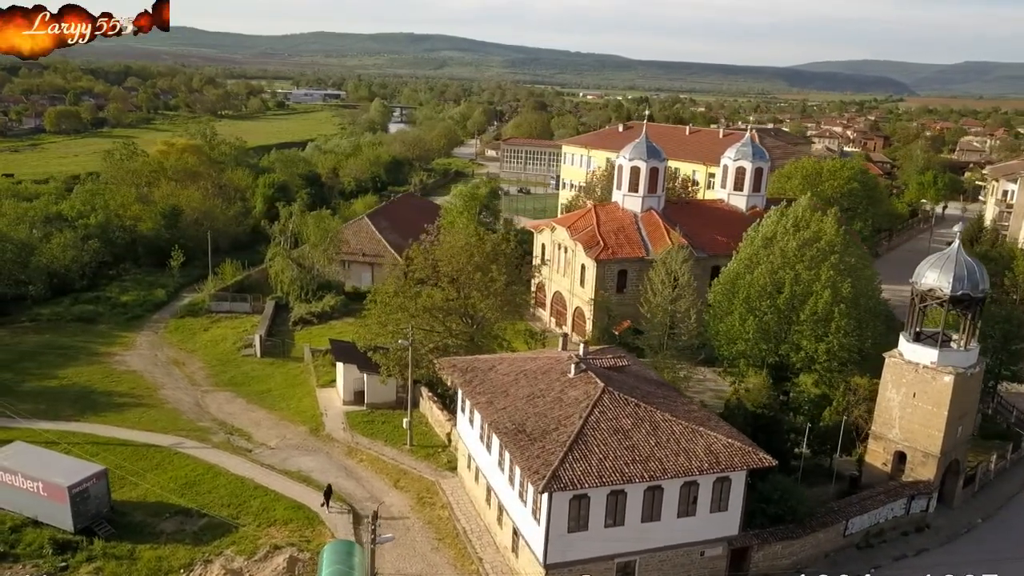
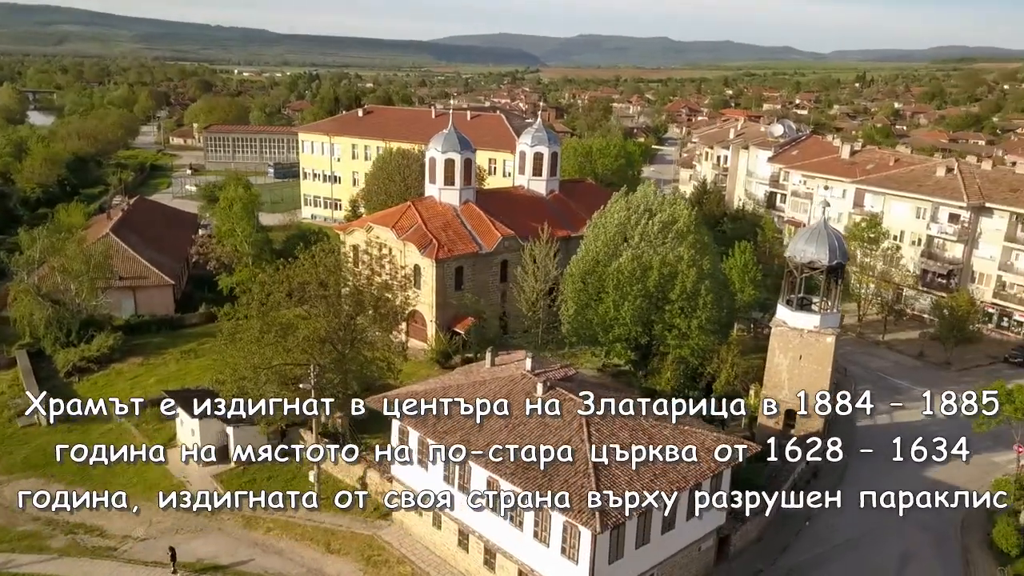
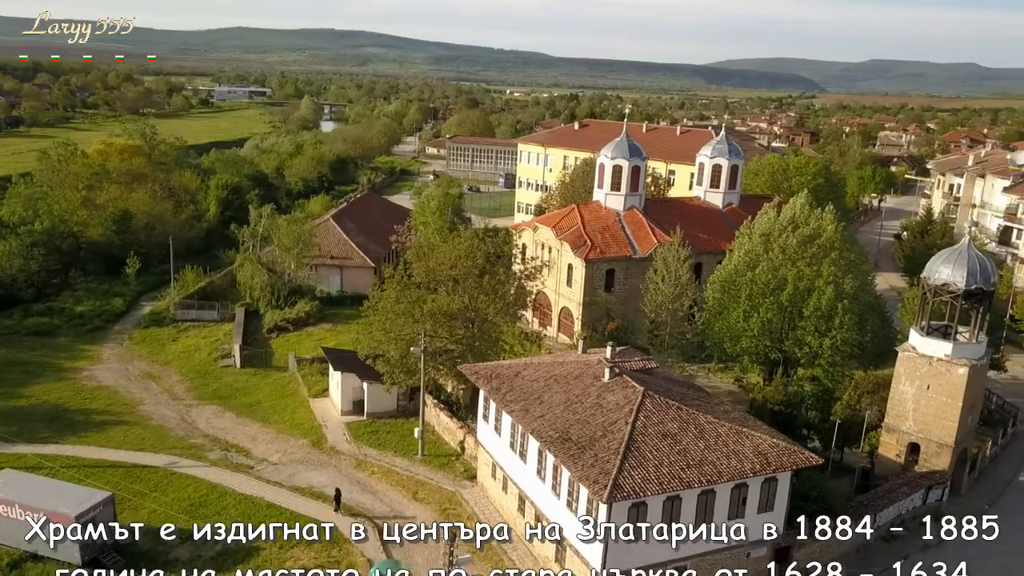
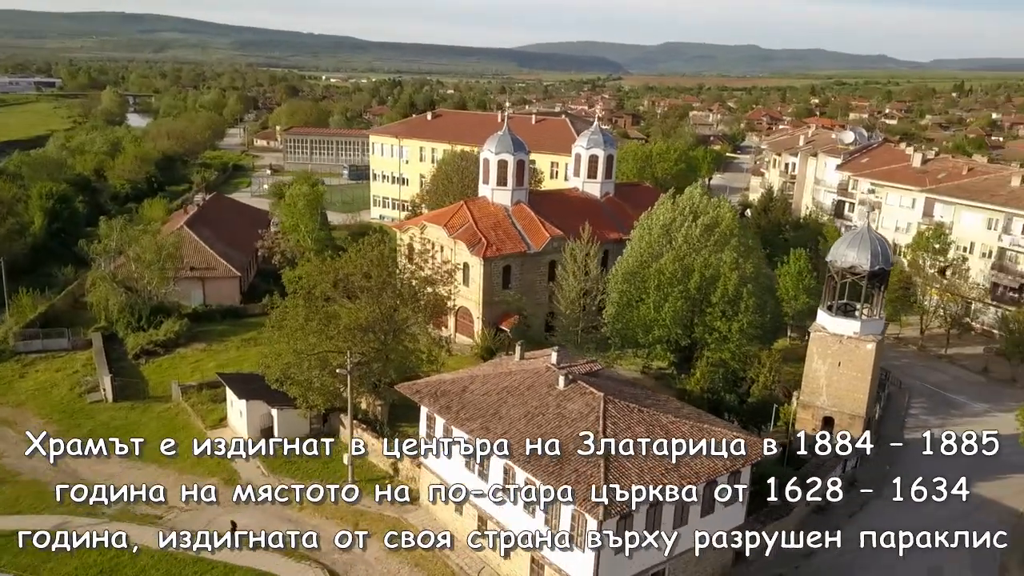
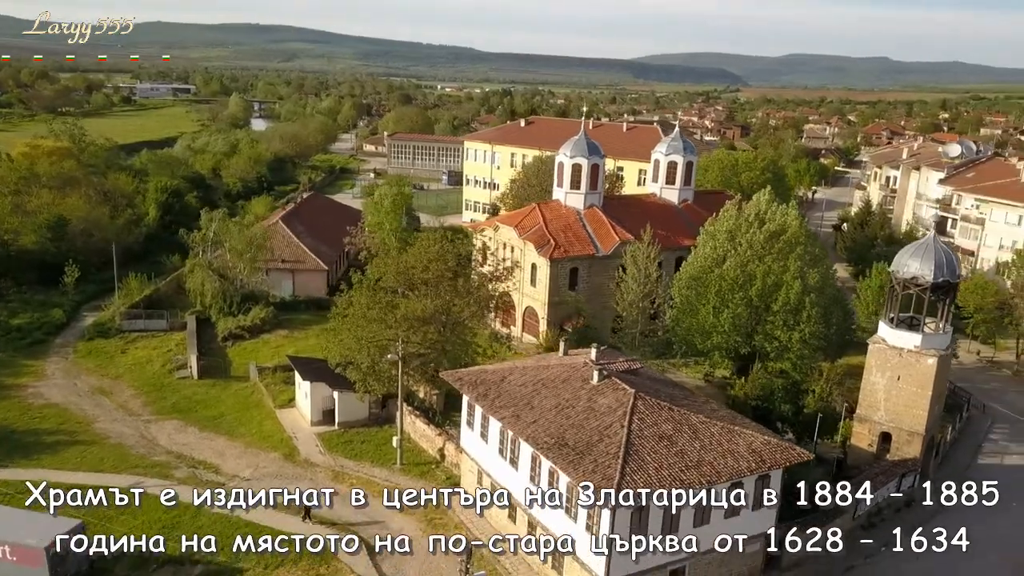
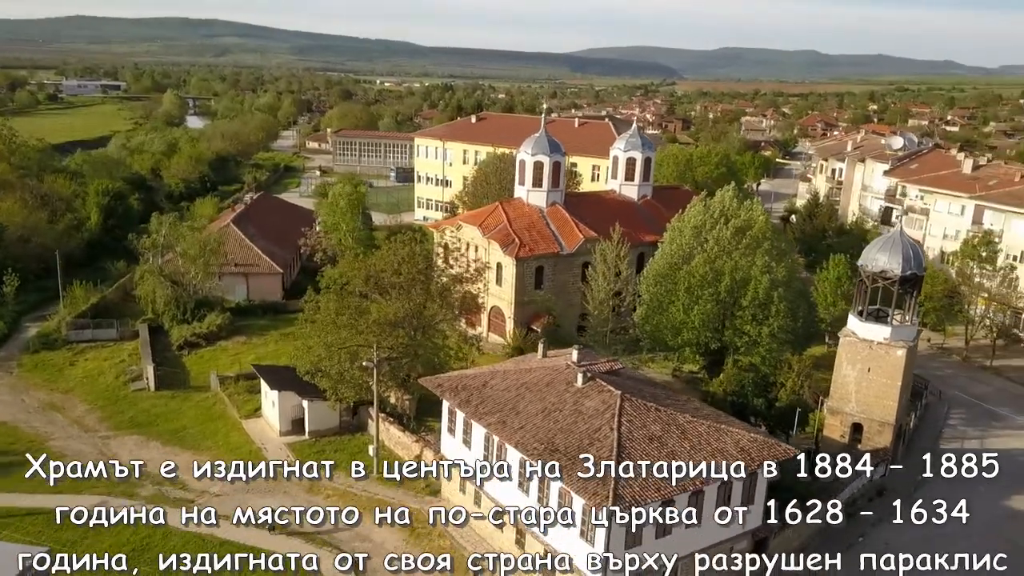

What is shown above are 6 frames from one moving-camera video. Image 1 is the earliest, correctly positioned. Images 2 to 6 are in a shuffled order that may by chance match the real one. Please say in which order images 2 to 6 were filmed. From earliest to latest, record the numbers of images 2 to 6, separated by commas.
3, 5, 6, 4, 2
